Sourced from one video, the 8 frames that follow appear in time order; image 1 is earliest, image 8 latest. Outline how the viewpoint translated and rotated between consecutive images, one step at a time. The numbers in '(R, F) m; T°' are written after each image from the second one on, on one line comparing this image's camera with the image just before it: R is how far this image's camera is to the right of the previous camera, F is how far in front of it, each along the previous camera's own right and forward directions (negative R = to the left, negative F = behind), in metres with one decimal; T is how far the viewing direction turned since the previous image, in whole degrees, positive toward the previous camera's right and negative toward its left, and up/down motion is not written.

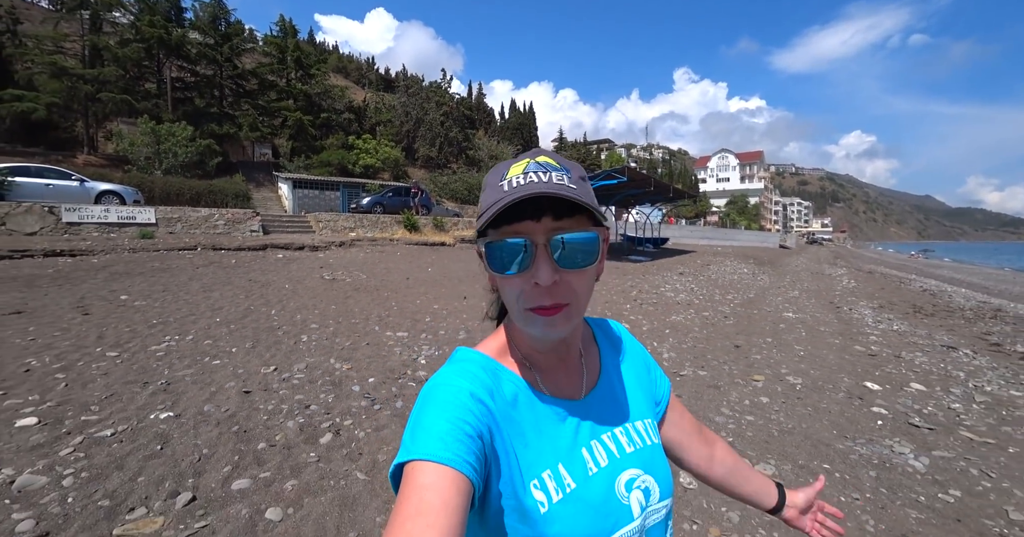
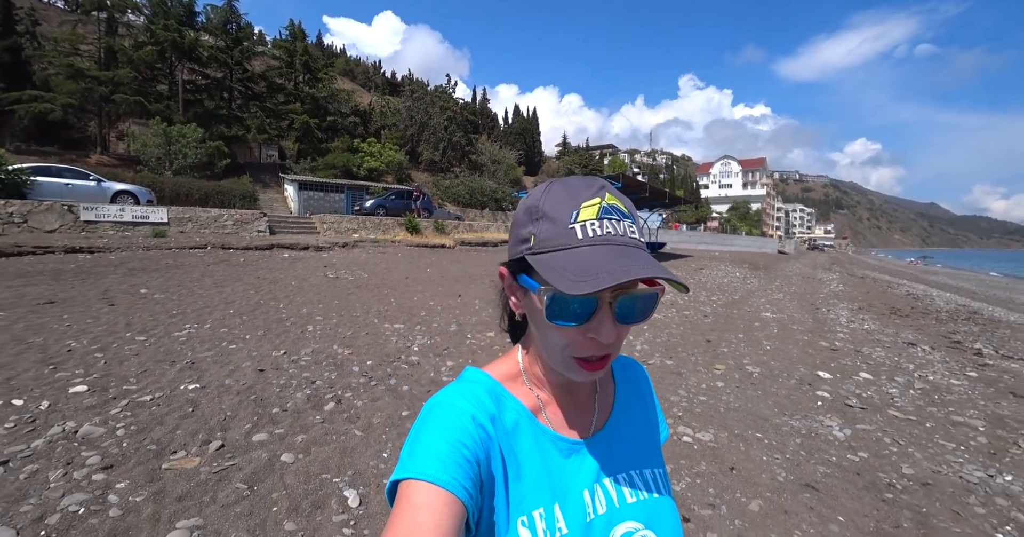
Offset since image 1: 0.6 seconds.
(+0.3, -0.7) m; 0°
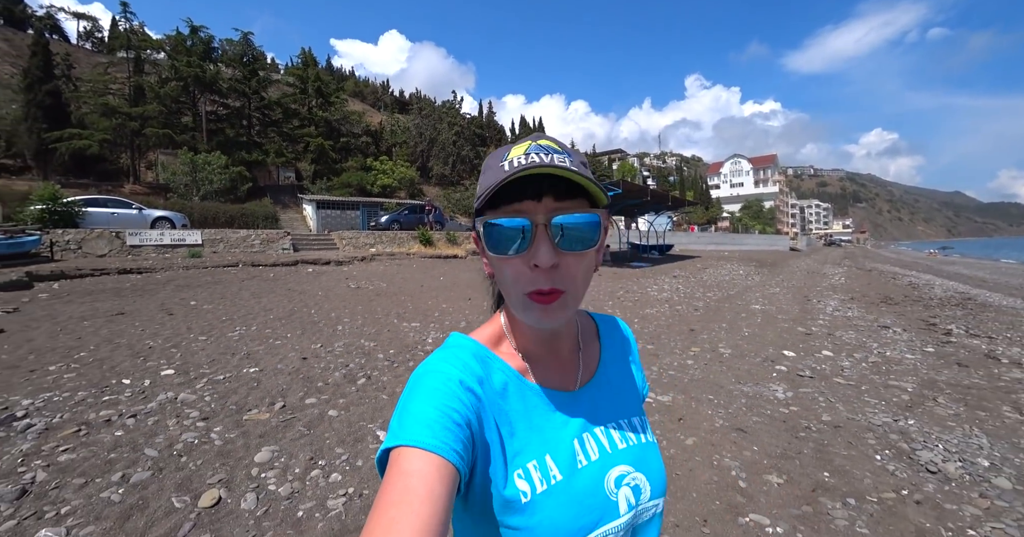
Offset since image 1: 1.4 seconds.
(+0.3, -1.1) m; -2°
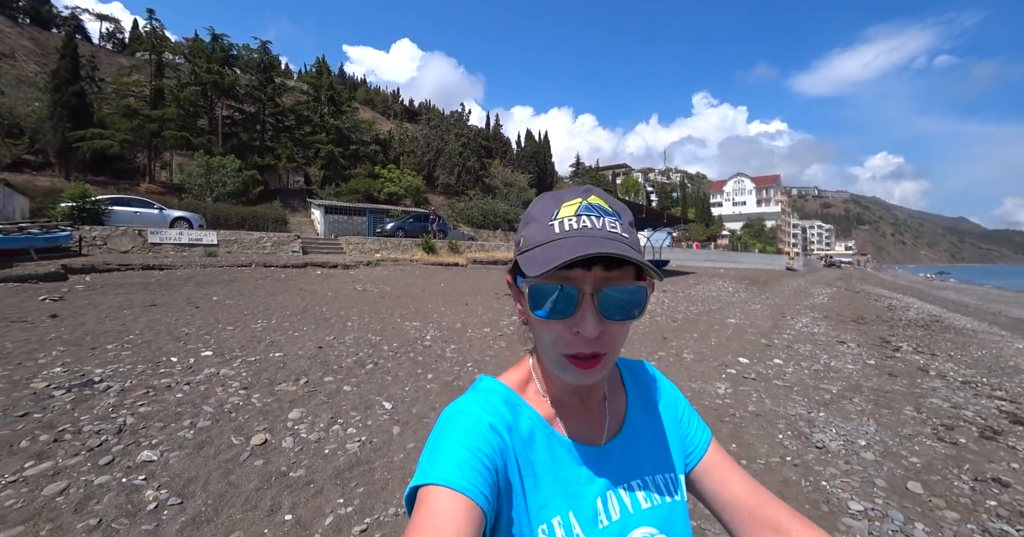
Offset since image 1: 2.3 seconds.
(+0.2, -1.1) m; 0°
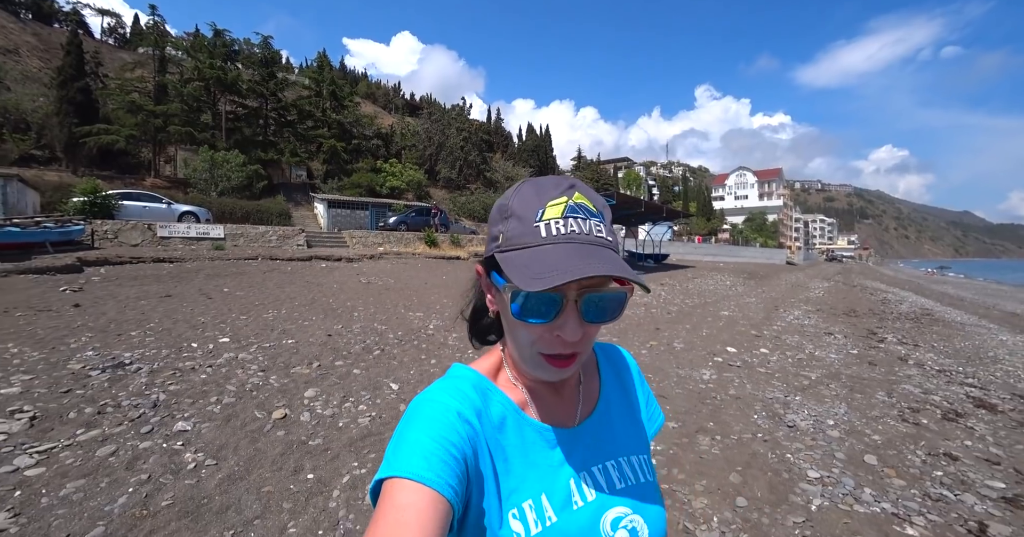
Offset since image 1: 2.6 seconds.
(+0.1, -0.4) m; 0°
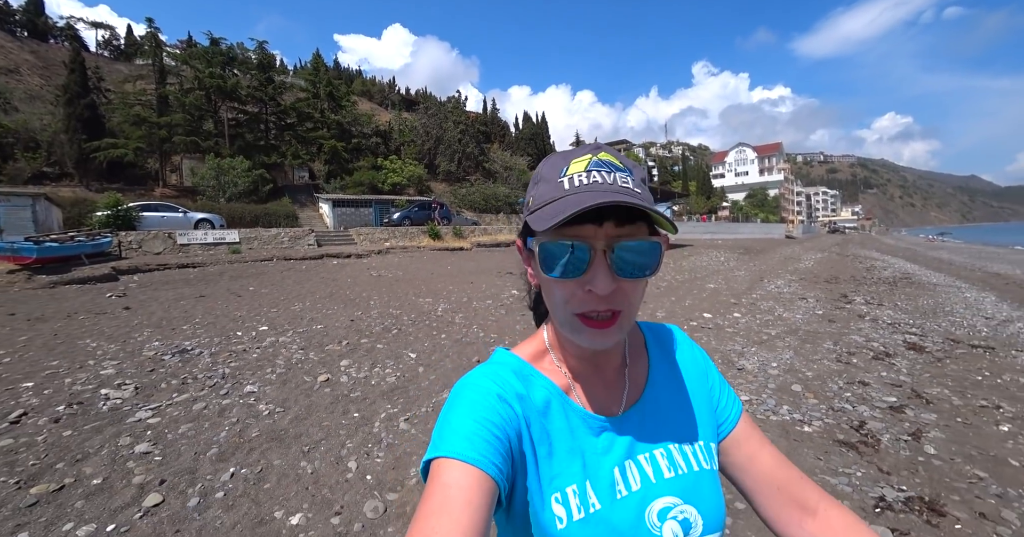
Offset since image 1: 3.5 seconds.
(+0.2, -1.1) m; -1°
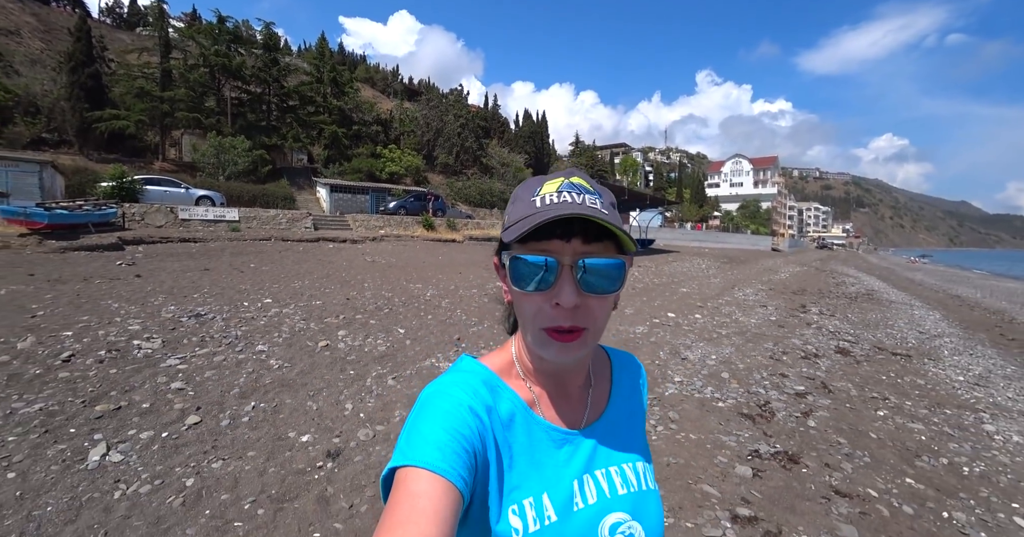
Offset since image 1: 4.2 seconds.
(+0.2, -1.0) m; +1°
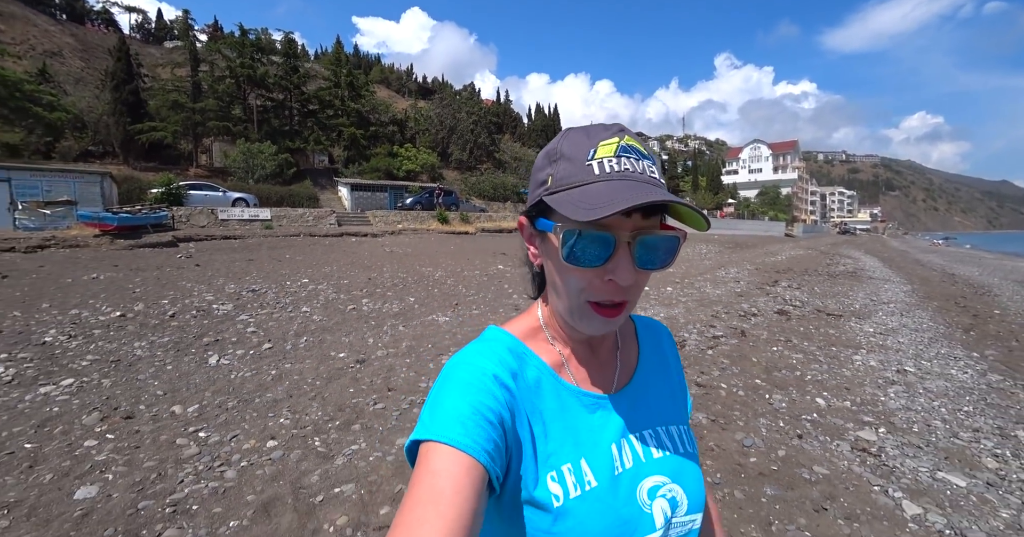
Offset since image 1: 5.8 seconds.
(+0.7, -1.9) m; -3°
